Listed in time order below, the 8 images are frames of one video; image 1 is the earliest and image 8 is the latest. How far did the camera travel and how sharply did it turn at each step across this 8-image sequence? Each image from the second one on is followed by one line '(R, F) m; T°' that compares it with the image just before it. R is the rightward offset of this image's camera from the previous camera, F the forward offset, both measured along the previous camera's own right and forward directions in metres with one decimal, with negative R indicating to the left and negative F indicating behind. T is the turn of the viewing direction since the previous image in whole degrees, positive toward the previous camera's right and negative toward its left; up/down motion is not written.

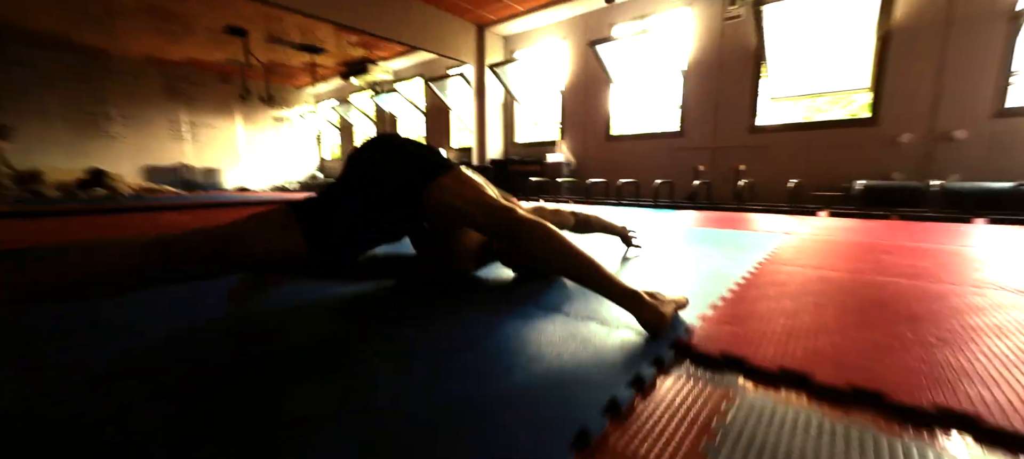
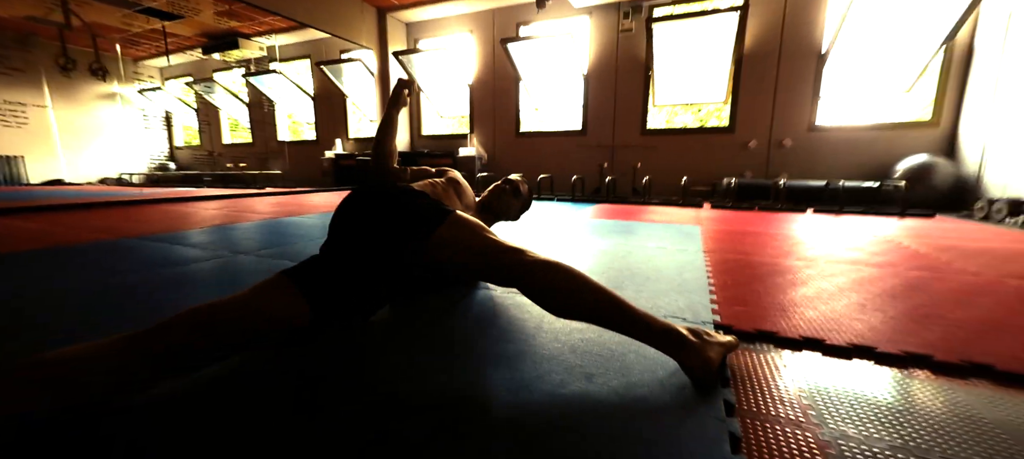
(-0.5, 0.0) m; +17°
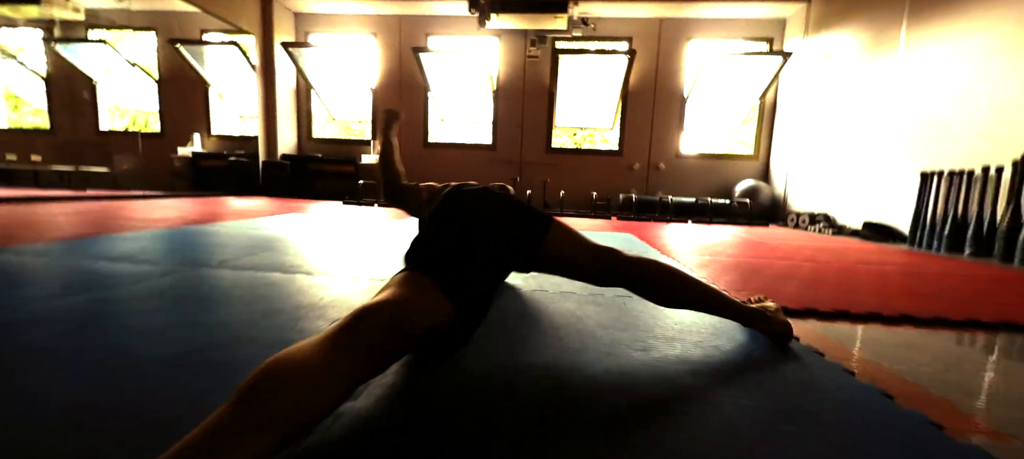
(-0.7, +0.1) m; +20°
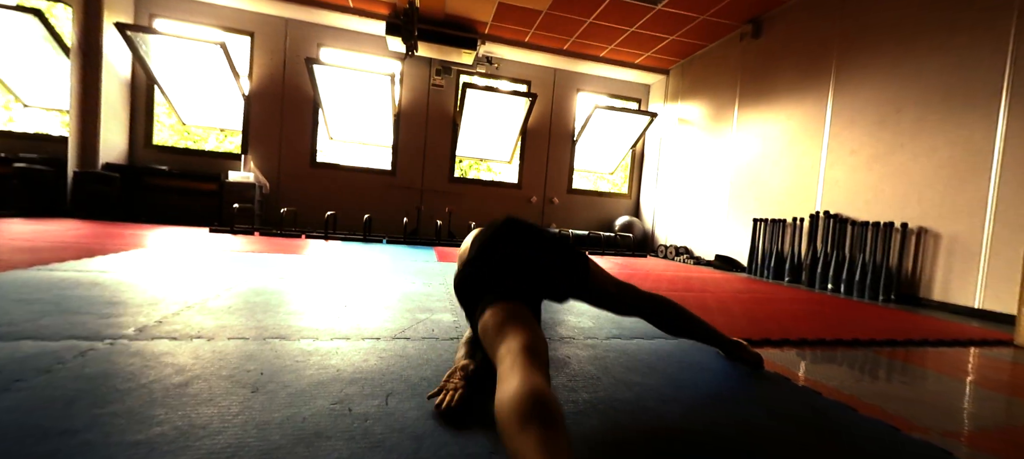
(-0.6, +0.1) m; +20°
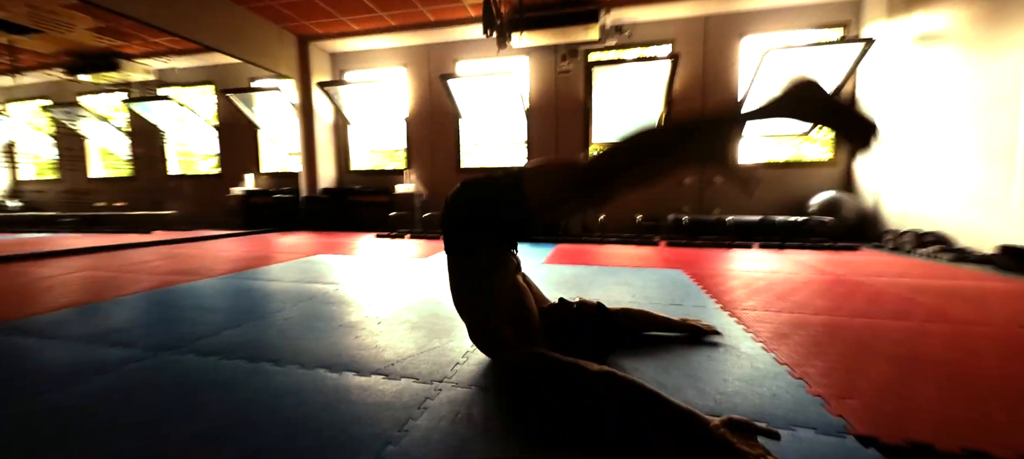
(+0.8, +0.6) m; -28°
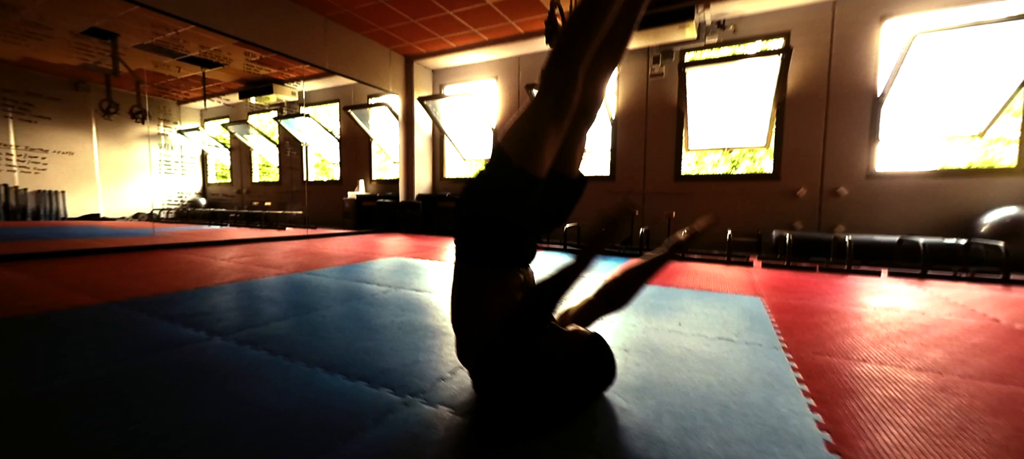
(+0.3, +0.1) m; -15°
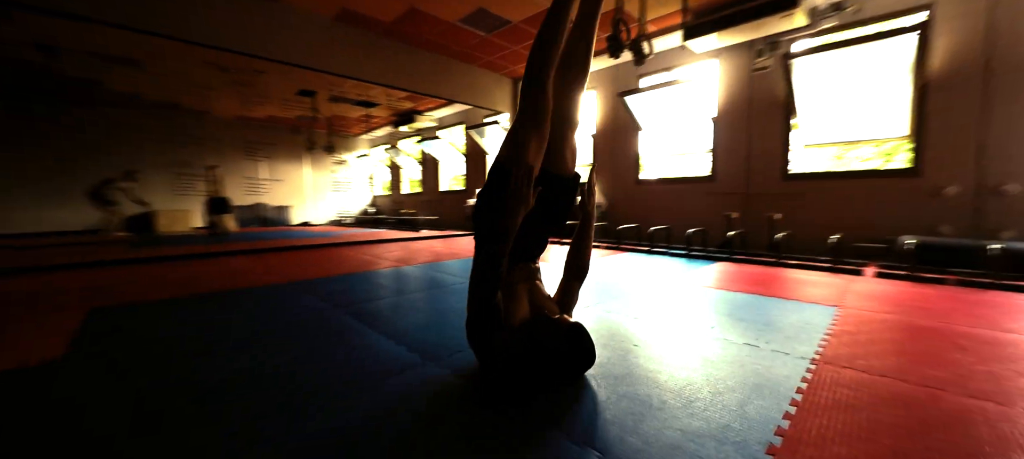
(+0.6, -0.4) m; -19°
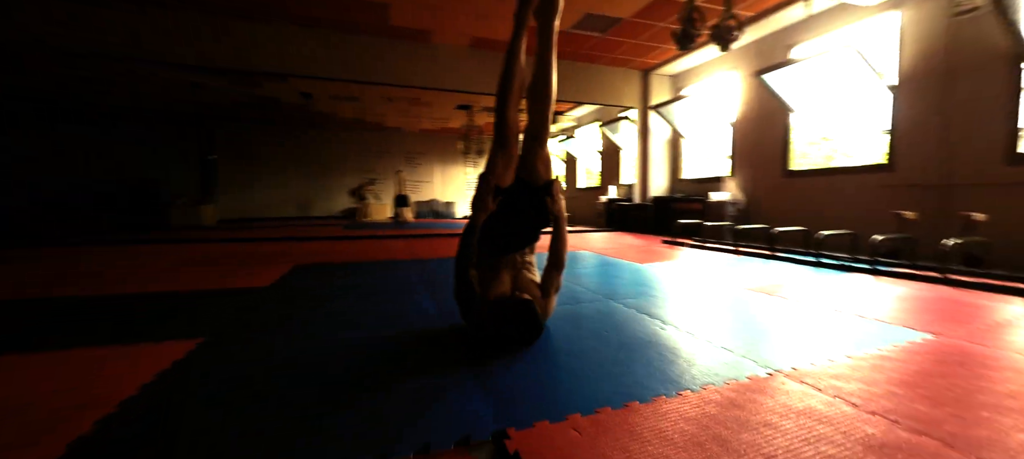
(+1.0, -0.1) m; -25°
